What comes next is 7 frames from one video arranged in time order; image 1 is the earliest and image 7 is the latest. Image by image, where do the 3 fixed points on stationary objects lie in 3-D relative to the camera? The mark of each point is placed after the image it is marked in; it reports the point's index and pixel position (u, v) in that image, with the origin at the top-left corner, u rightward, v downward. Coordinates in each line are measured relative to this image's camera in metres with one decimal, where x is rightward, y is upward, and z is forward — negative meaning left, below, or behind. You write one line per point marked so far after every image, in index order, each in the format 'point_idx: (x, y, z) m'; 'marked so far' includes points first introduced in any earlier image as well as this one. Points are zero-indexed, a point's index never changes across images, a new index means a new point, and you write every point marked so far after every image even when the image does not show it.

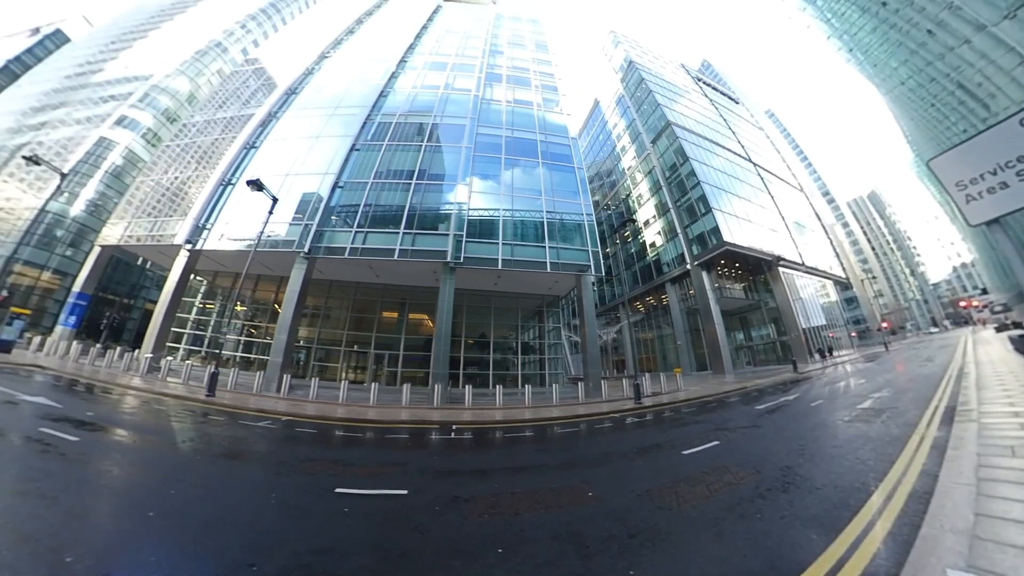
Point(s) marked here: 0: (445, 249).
0: (-5.7, +2.9, +19.0) m
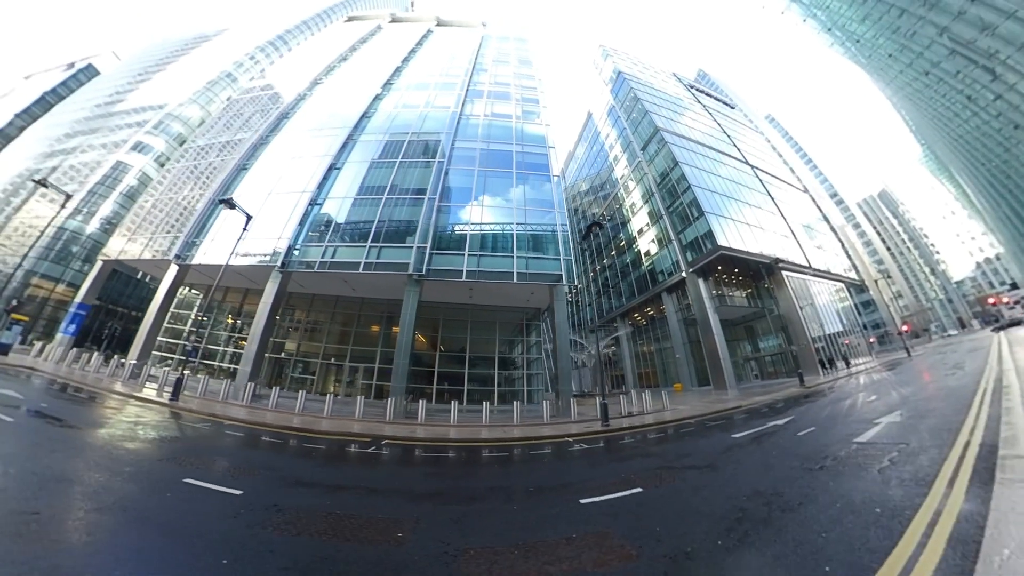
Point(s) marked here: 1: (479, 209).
0: (-6.9, +1.9, +18.6) m
1: (-2.8, +4.9, +20.2) m
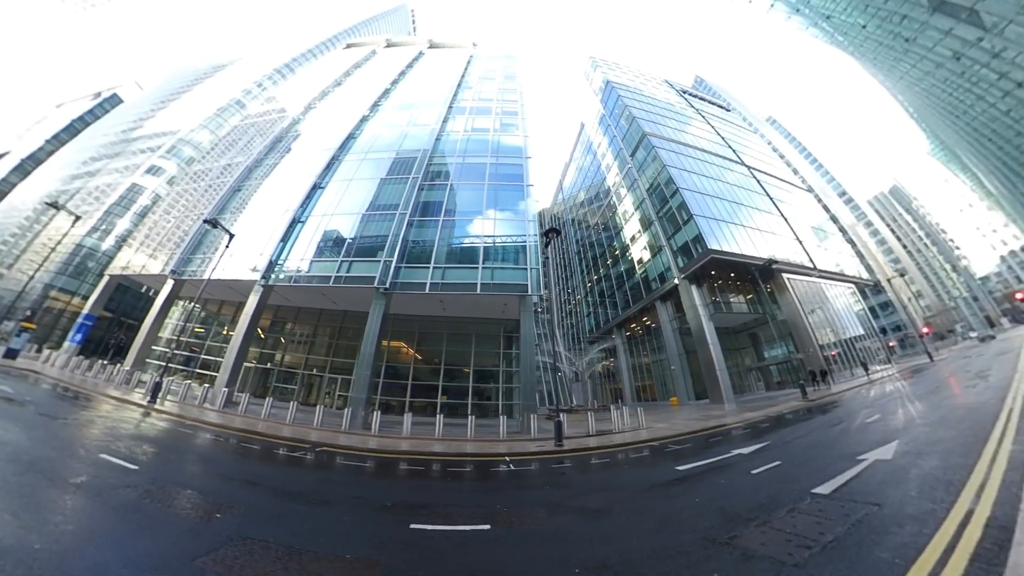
0: (-8.2, +0.9, +18.6) m
1: (-4.1, +4.0, +20.2) m
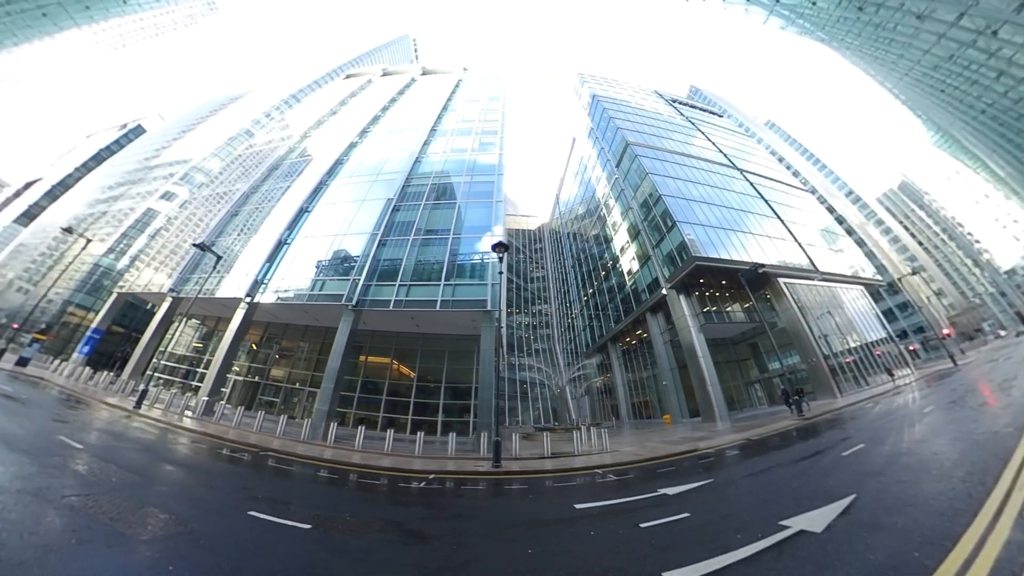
0: (-9.7, -0.2, +19.0) m
1: (-5.7, +3.0, +20.6) m
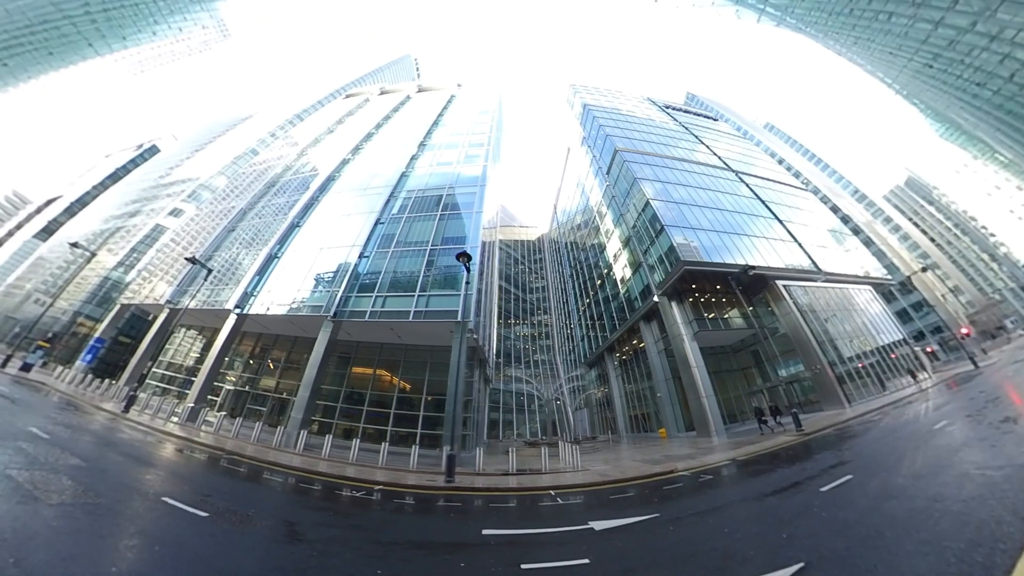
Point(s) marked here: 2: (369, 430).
0: (-10.7, -1.1, +19.3) m
1: (-6.8, +2.2, +20.9) m
2: (-8.0, -8.1, +18.6) m
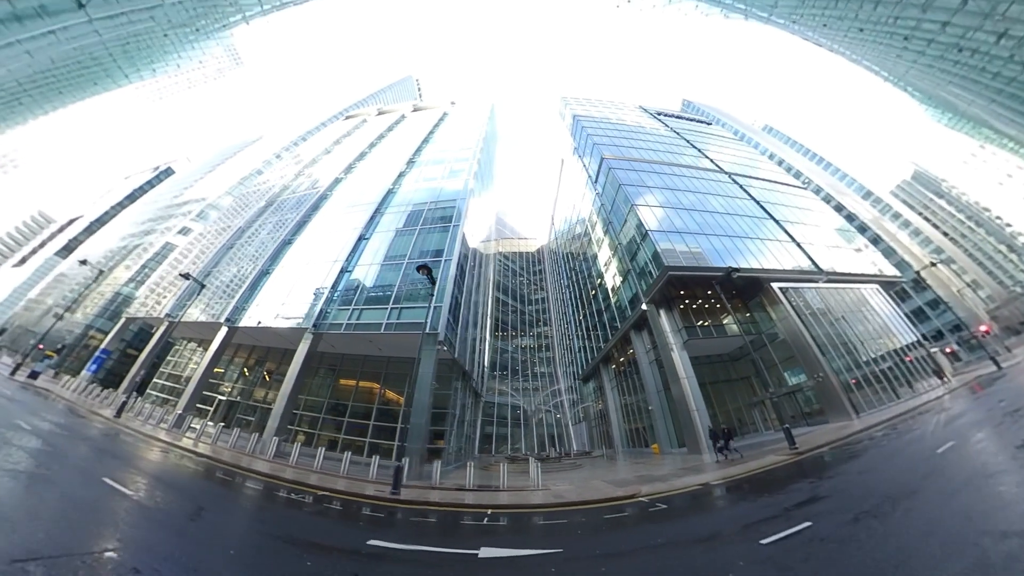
0: (-11.9, -1.9, +19.7) m
1: (-8.0, +1.4, +21.3) m
2: (-9.0, -8.9, +18.8) m
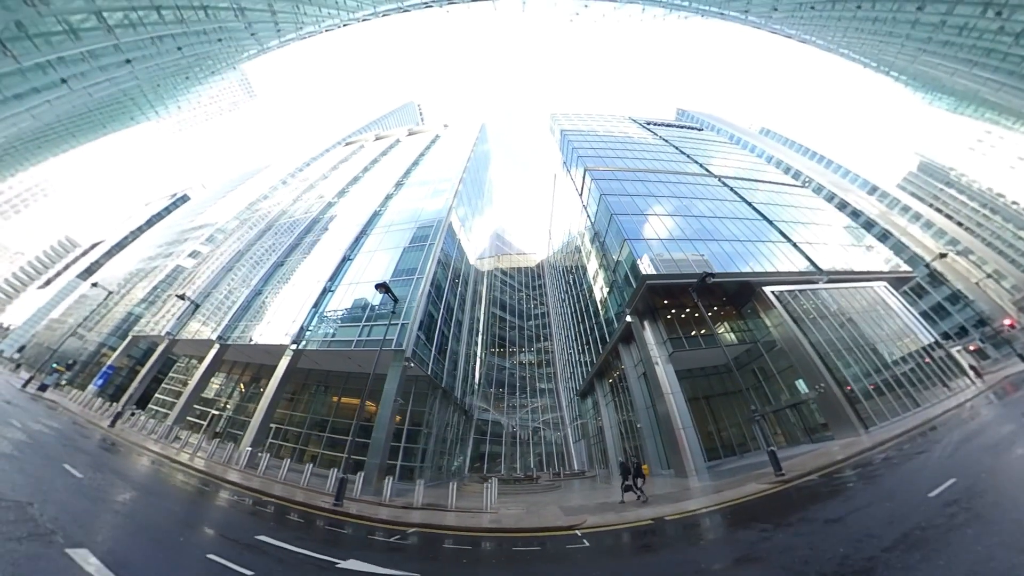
0: (-13.4, -3.2, +20.5) m
1: (-9.5, +0.2, +22.1) m
2: (-10.2, -10.0, +19.2) m
